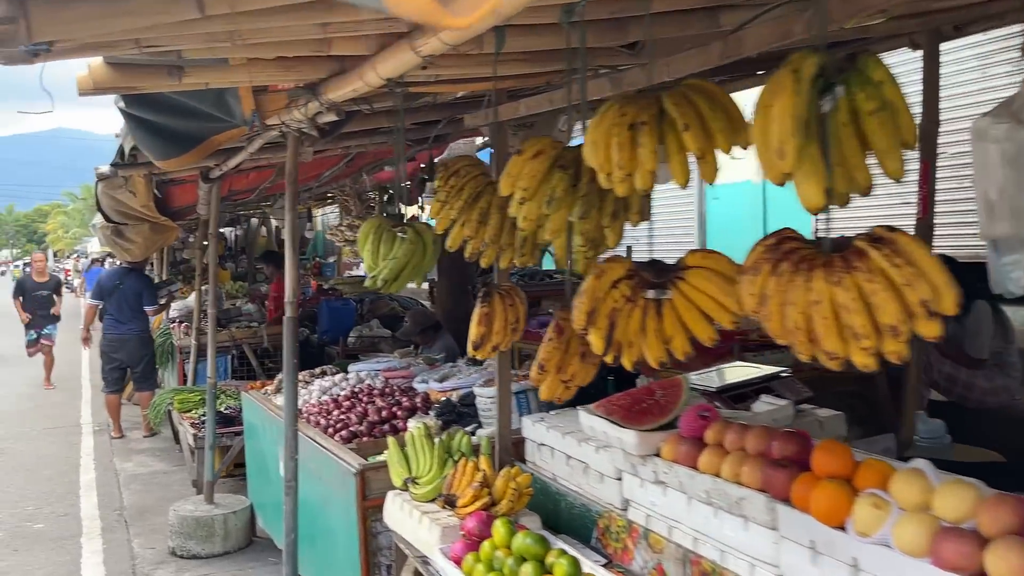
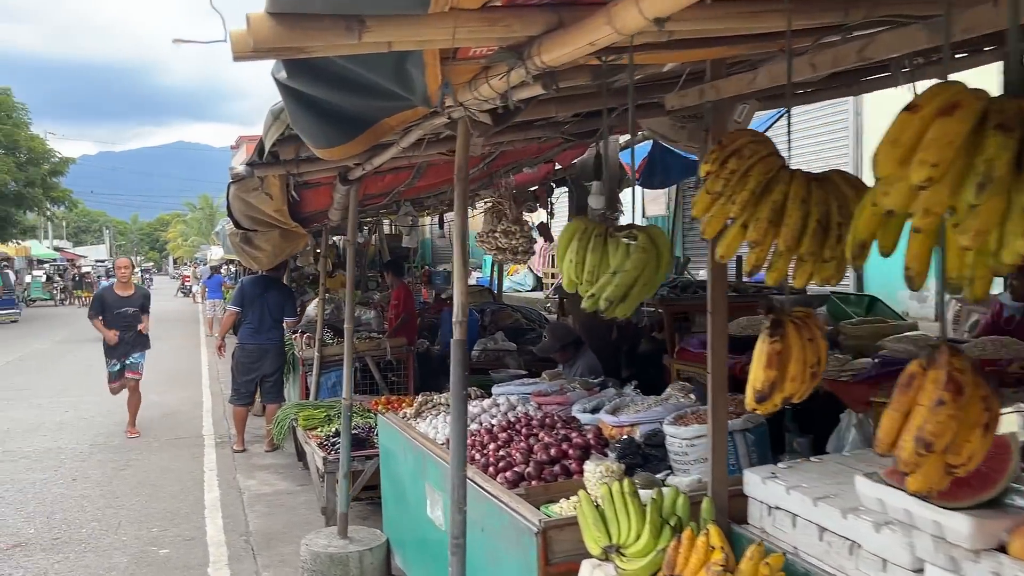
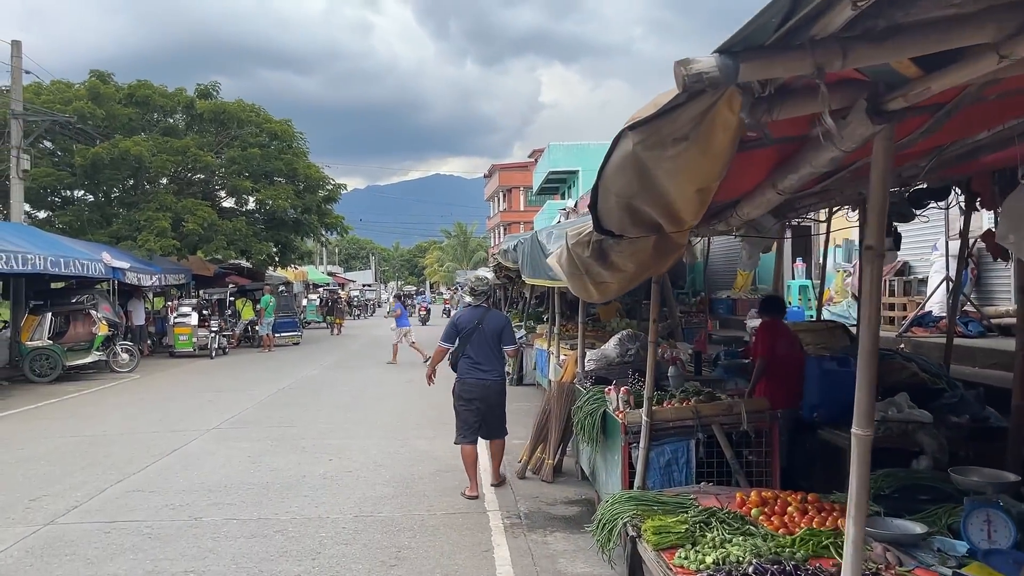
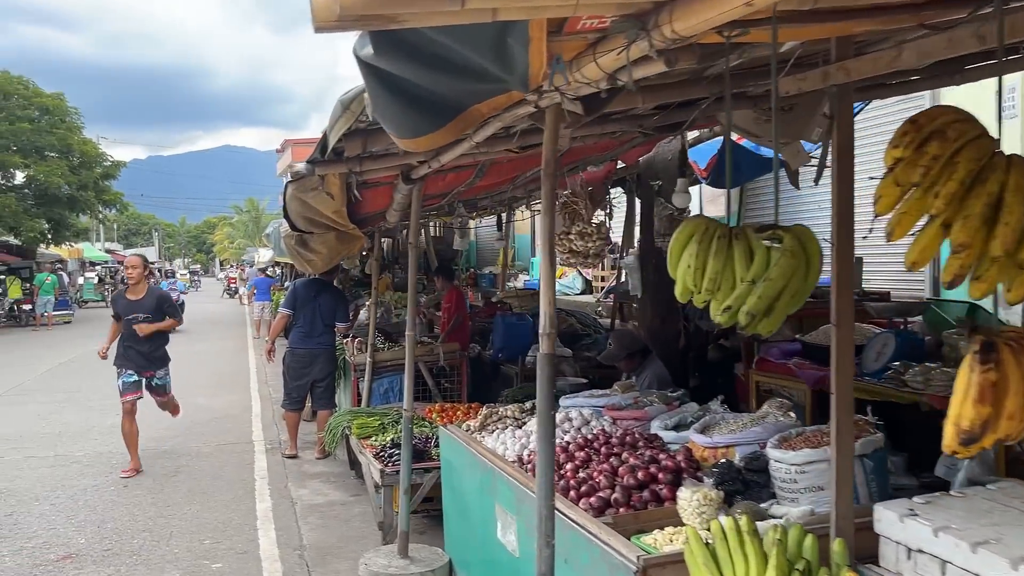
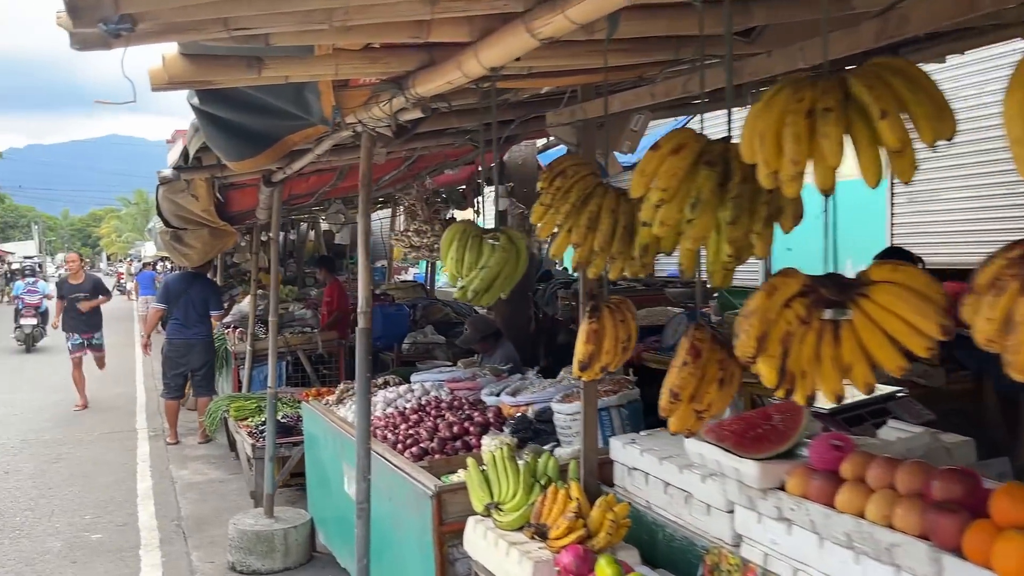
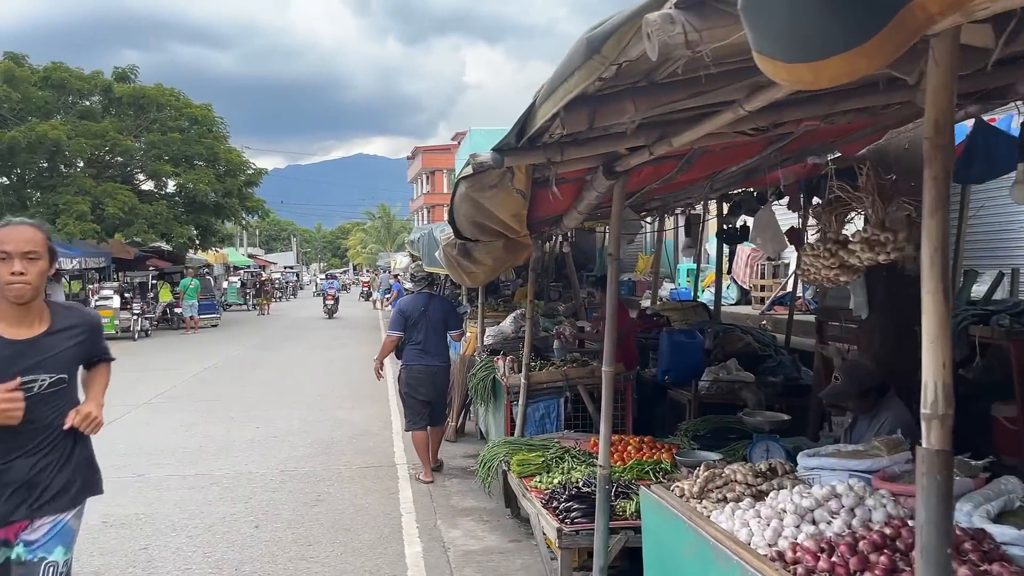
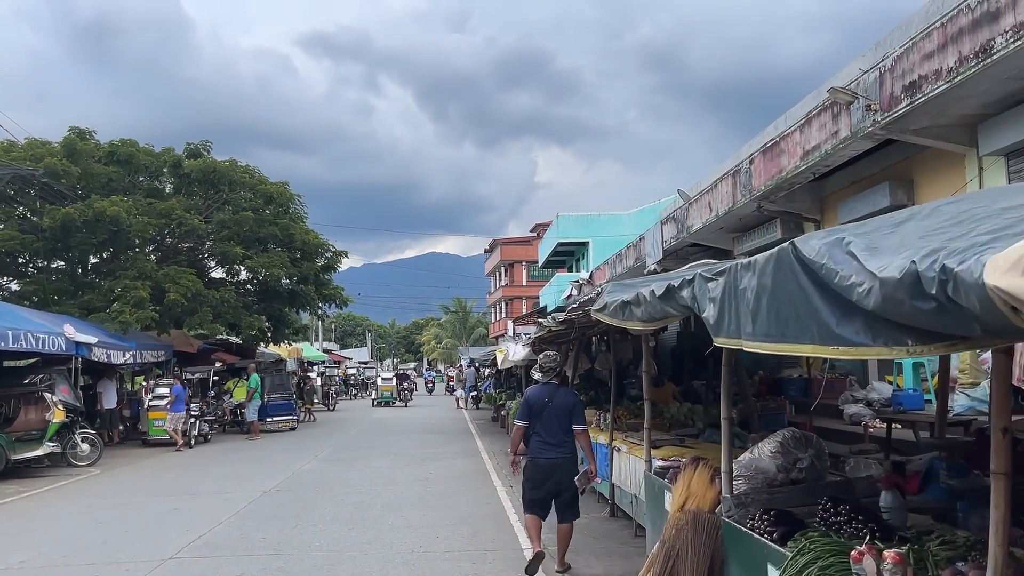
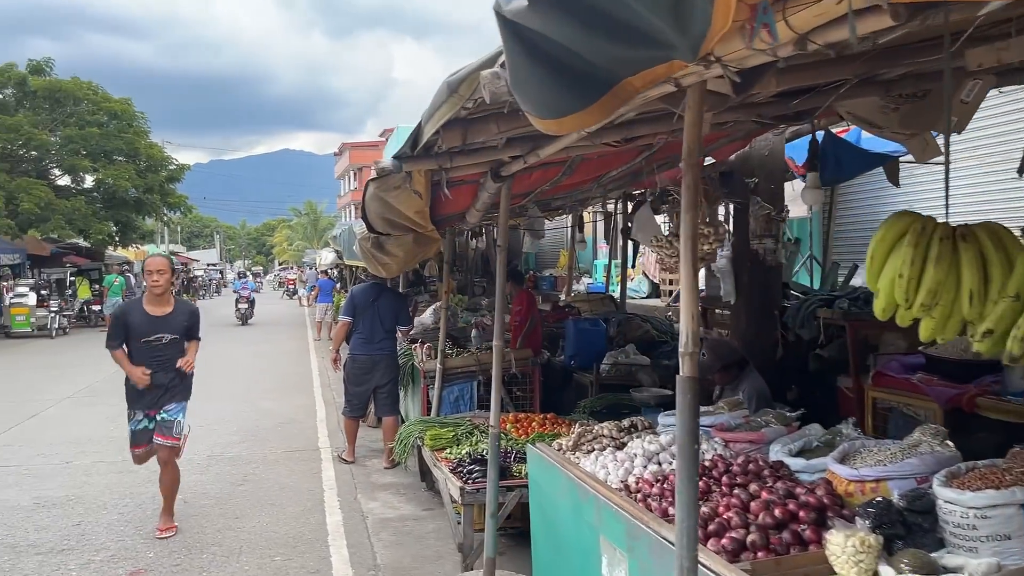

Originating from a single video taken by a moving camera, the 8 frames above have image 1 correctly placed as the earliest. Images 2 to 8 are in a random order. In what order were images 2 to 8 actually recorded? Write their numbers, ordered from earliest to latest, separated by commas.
5, 2, 4, 8, 6, 3, 7
